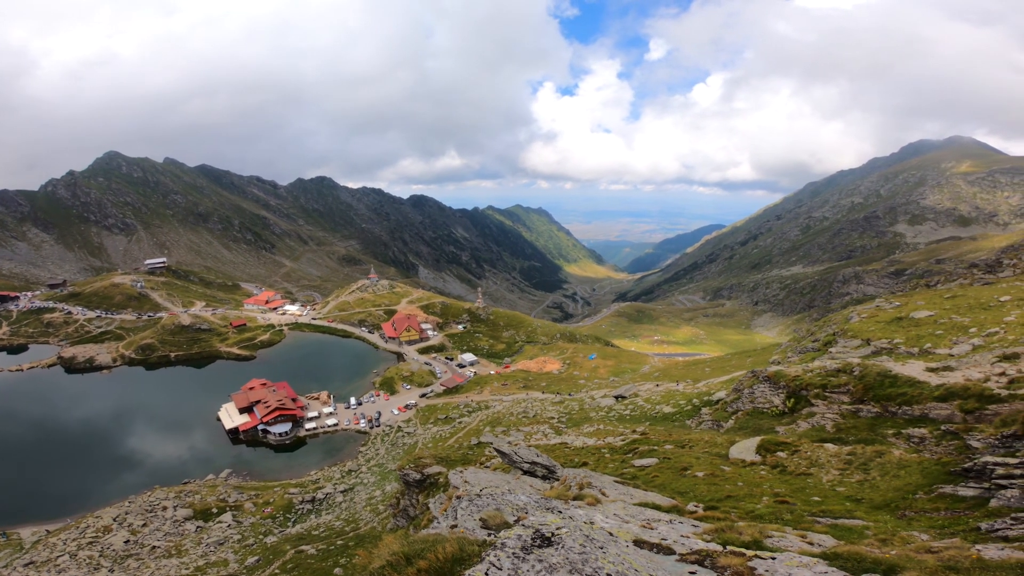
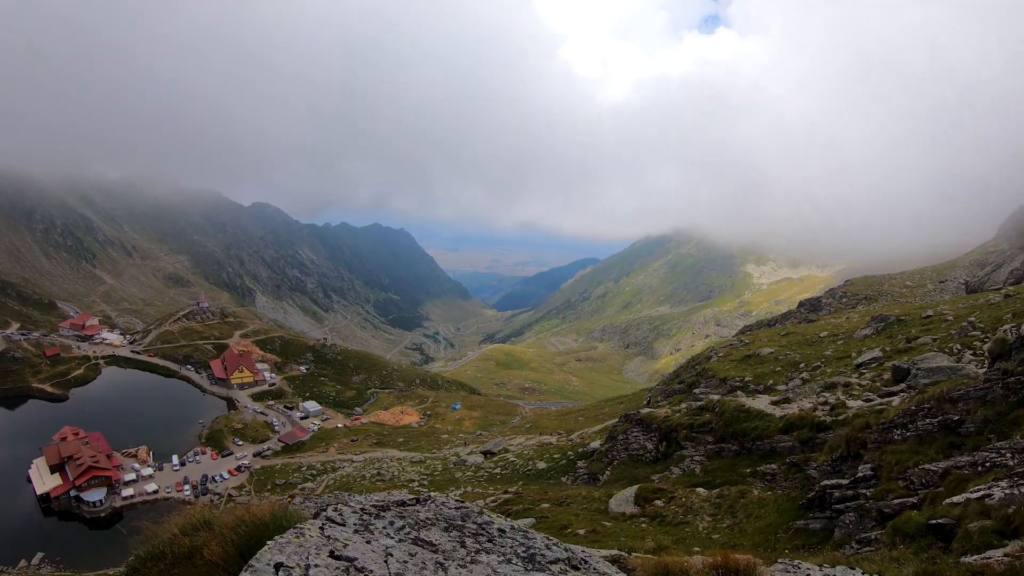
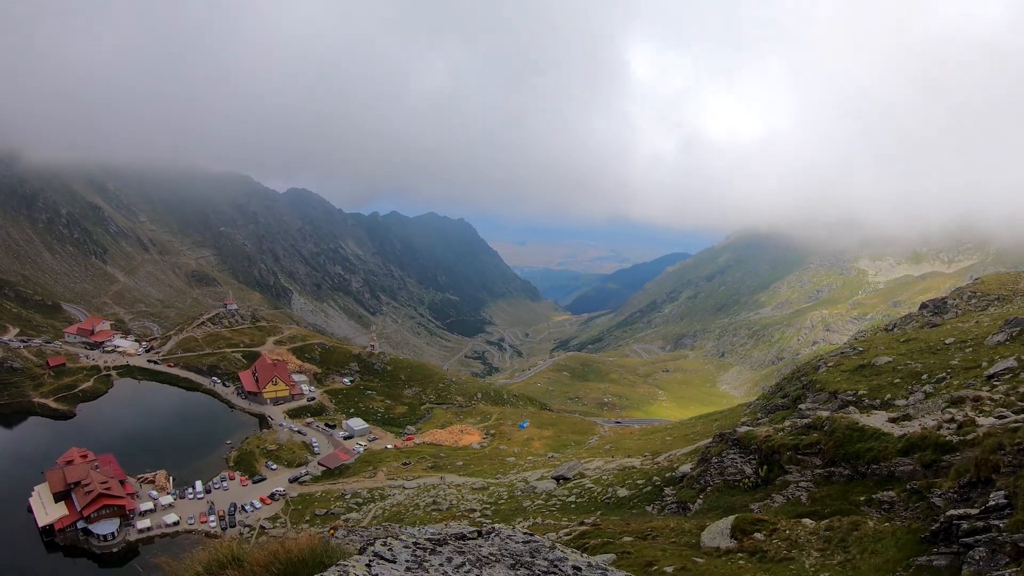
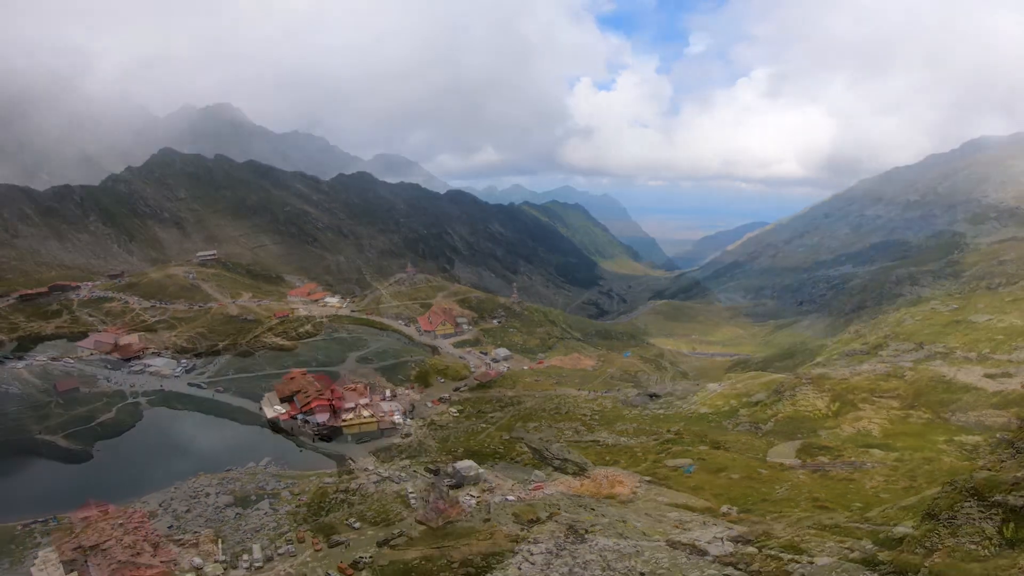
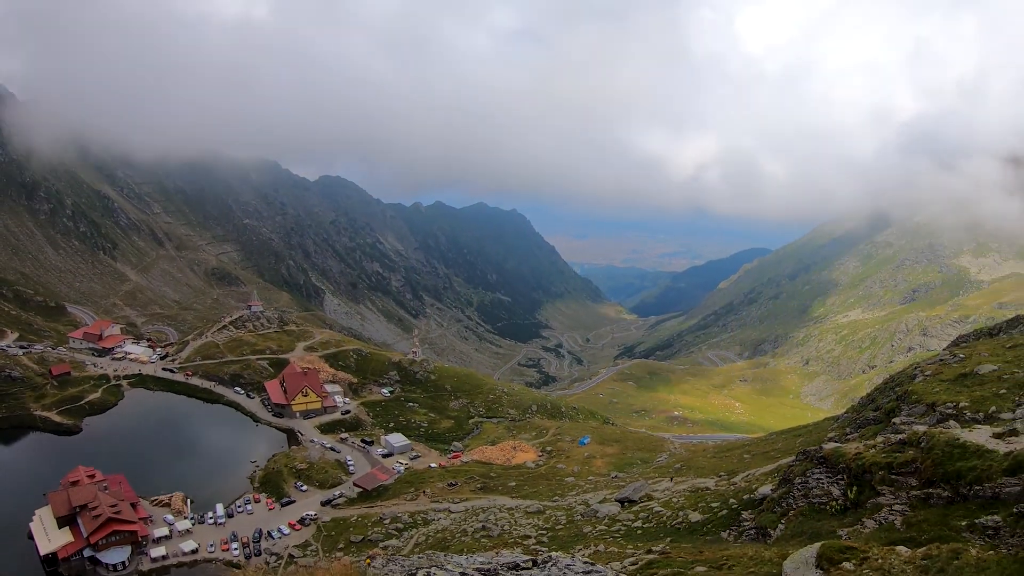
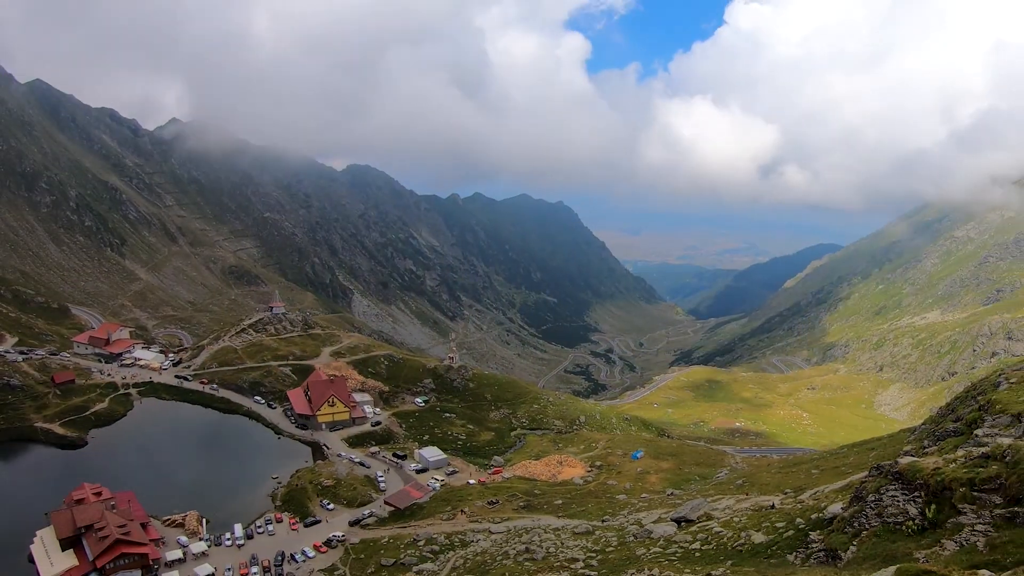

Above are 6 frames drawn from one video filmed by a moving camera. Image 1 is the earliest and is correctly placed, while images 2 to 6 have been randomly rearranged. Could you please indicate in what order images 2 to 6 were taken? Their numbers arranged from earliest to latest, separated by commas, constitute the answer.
4, 6, 5, 3, 2
